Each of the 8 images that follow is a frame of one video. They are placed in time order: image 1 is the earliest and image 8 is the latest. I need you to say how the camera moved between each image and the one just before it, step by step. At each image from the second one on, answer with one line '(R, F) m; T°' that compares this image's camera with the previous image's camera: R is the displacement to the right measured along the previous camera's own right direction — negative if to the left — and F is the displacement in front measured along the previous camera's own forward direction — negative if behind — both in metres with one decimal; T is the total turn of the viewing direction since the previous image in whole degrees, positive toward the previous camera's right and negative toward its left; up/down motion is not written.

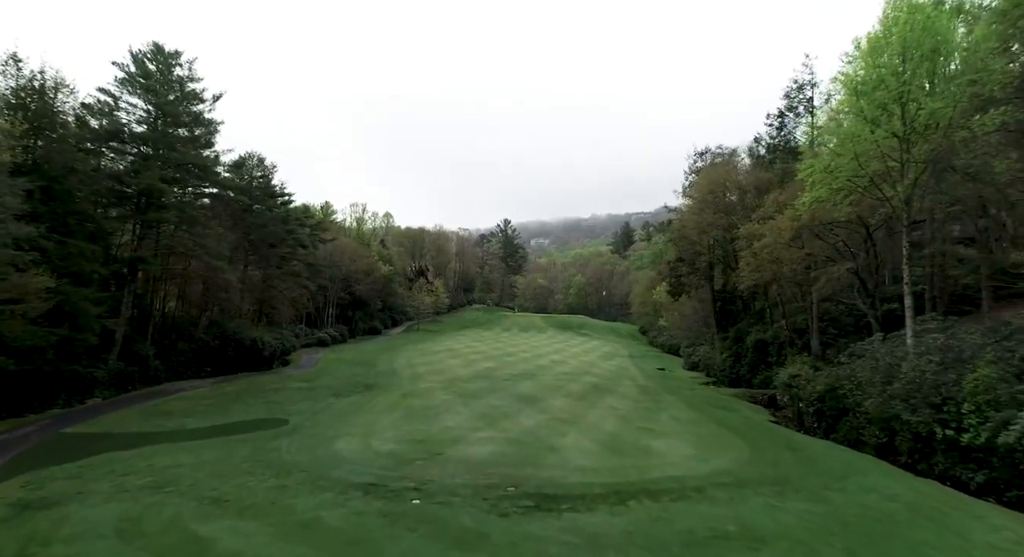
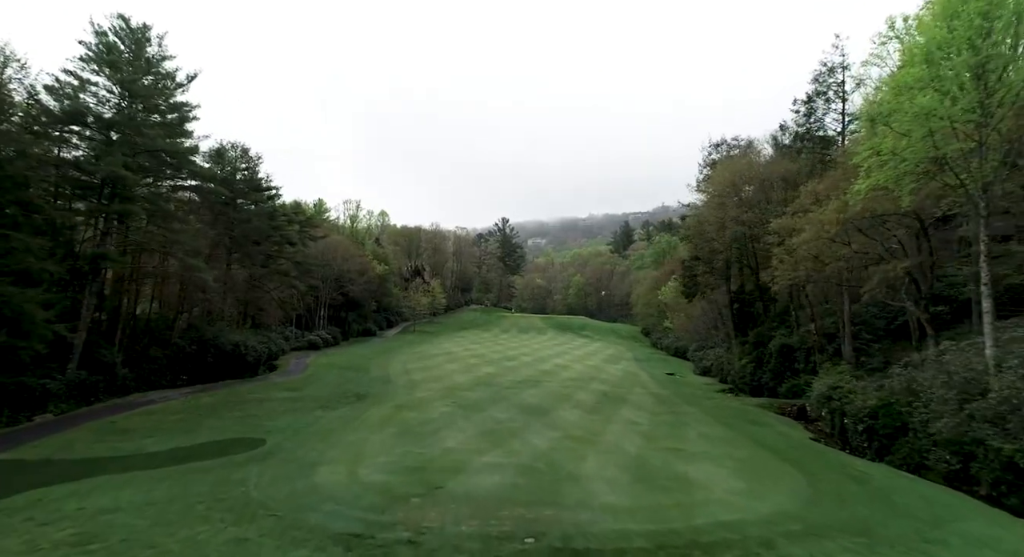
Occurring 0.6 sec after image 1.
(-0.4, +2.1) m; 0°
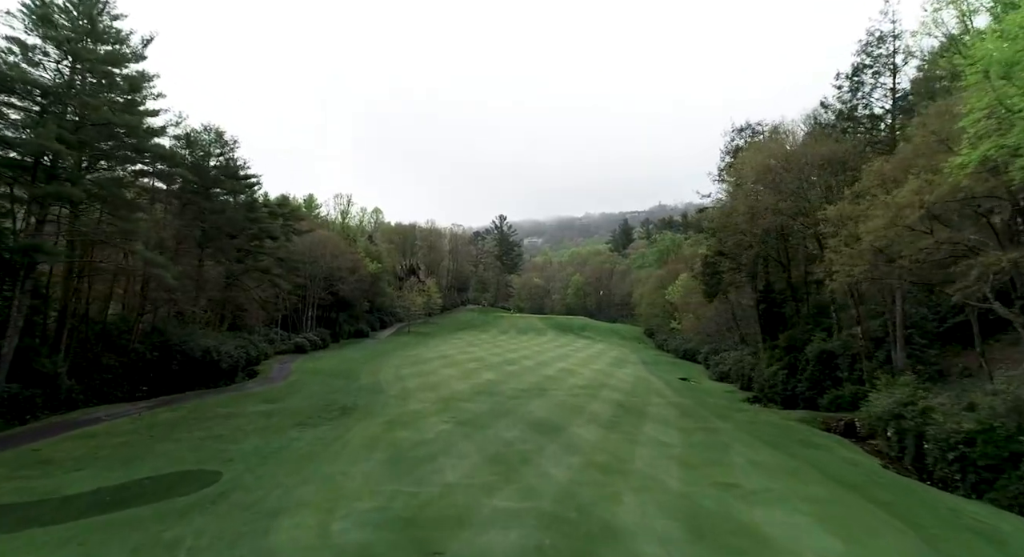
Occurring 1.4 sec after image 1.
(-0.4, +2.8) m; 0°
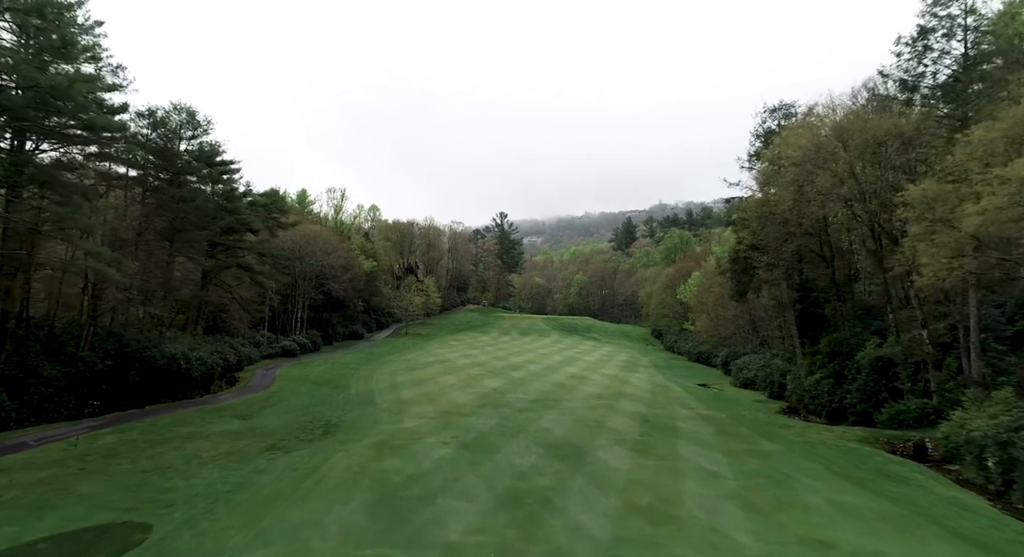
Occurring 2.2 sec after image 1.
(-0.4, +2.9) m; 0°
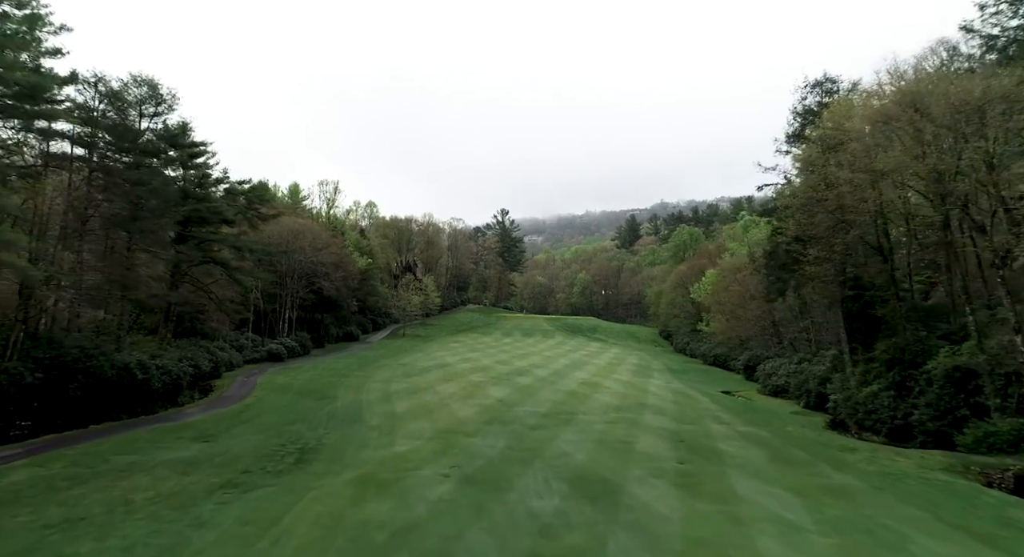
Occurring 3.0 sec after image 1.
(-0.3, +2.9) m; 0°
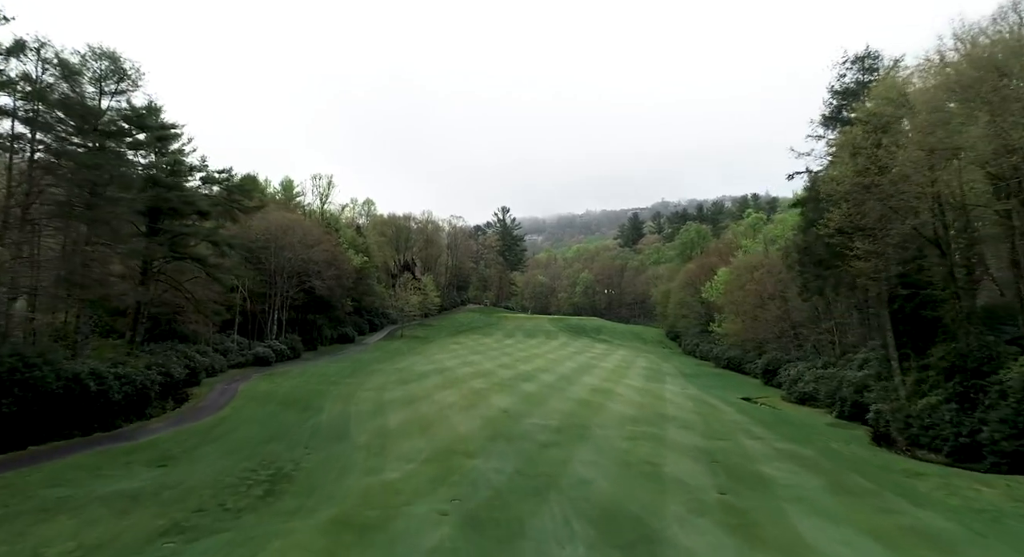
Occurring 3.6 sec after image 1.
(-0.2, +2.3) m; 0°
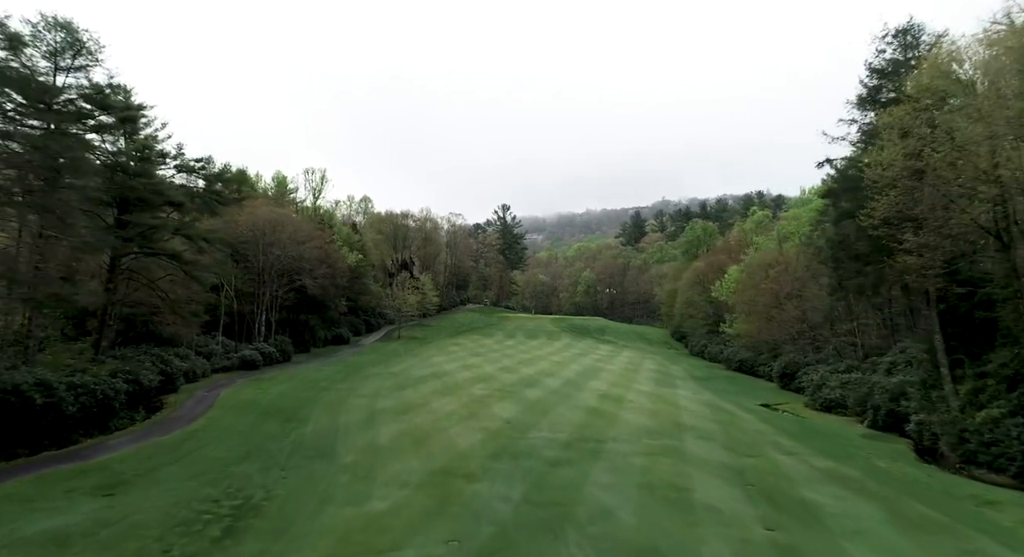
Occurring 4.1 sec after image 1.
(-0.2, +1.9) m; 0°
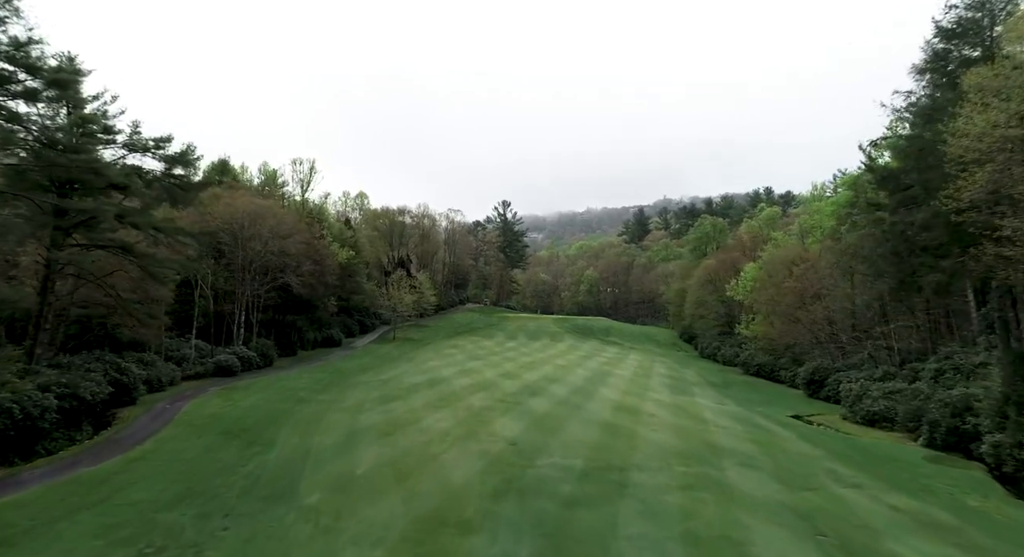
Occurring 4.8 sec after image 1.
(-0.1, +2.8) m; 0°
